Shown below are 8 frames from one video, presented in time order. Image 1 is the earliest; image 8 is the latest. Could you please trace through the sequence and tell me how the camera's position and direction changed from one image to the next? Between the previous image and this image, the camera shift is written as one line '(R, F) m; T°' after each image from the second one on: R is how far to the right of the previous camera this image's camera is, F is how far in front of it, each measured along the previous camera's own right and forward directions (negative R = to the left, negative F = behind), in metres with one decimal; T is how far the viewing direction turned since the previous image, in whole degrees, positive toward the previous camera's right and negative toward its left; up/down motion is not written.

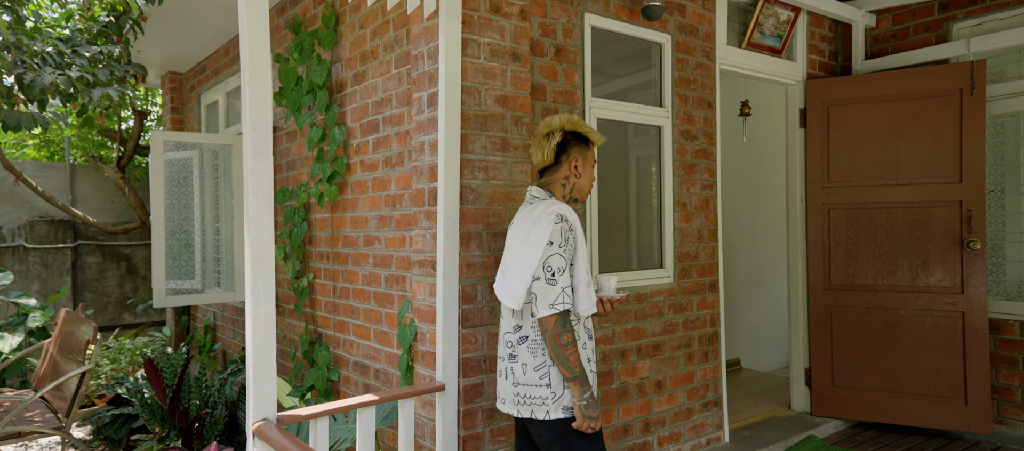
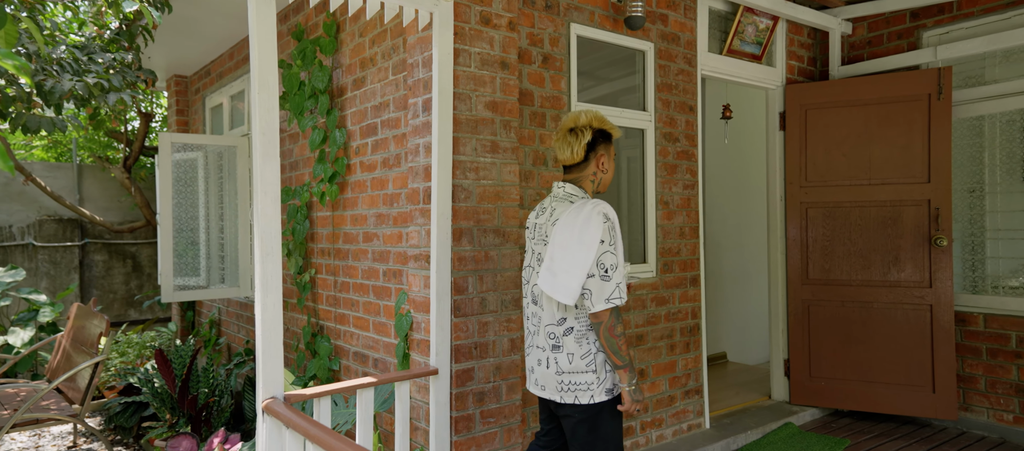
(0.0, -0.2) m; 0°
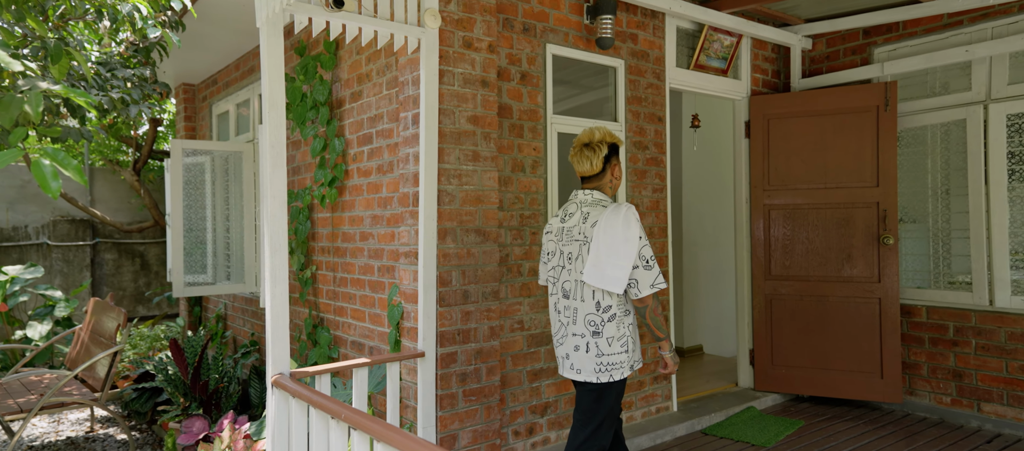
(+0.1, -0.4) m; 0°
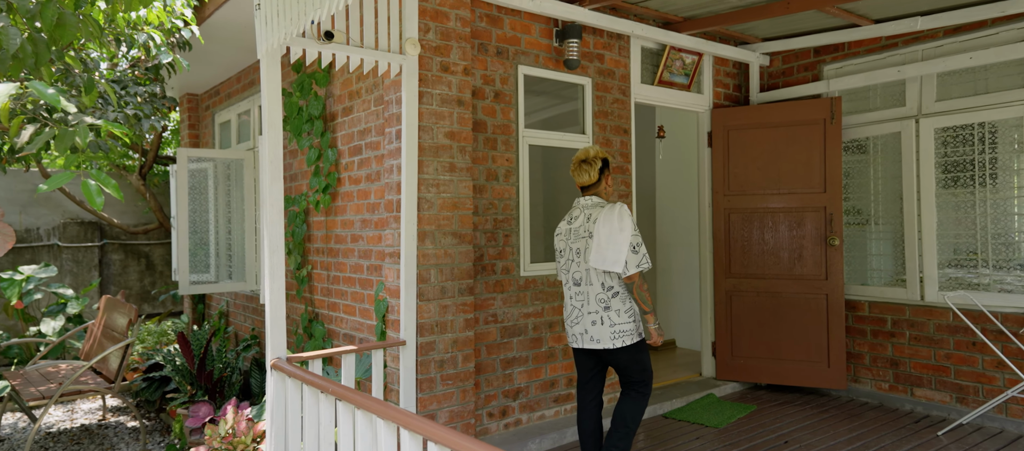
(+0.1, -0.5) m; 0°
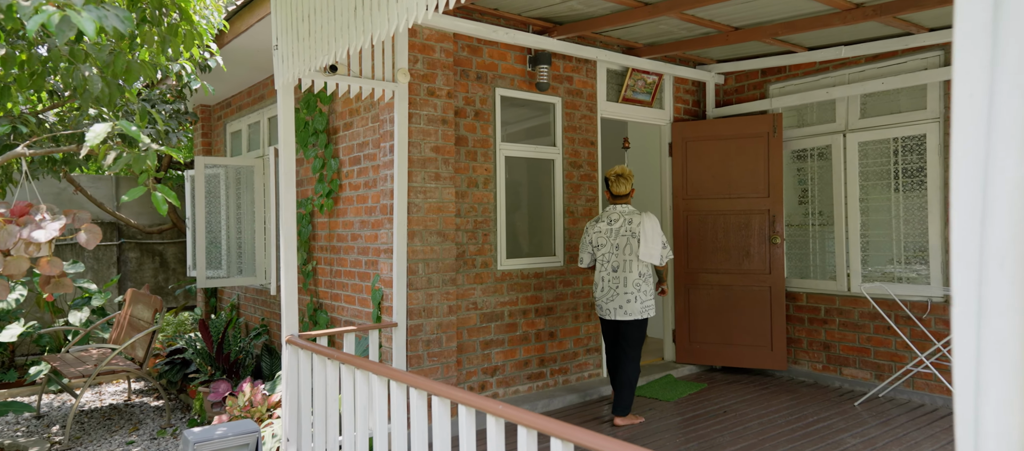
(+0.1, -0.8) m; 0°
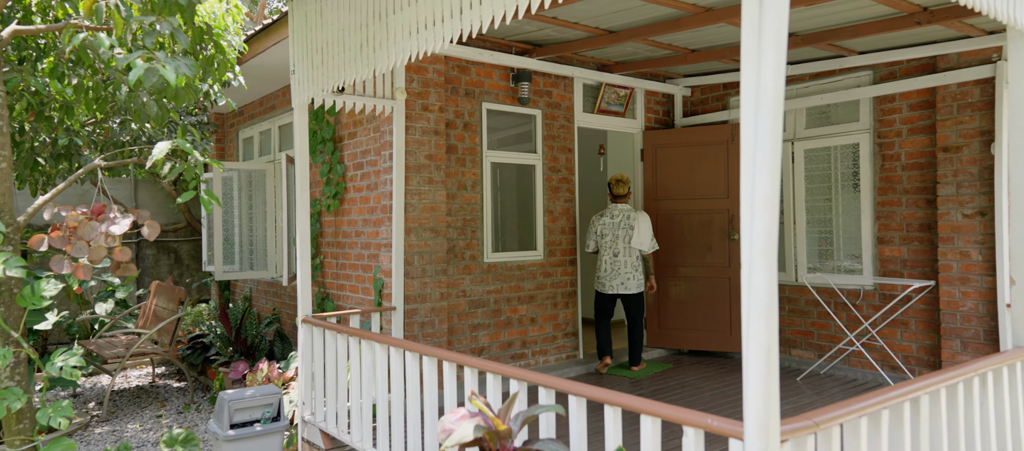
(+0.1, -0.8) m; 0°
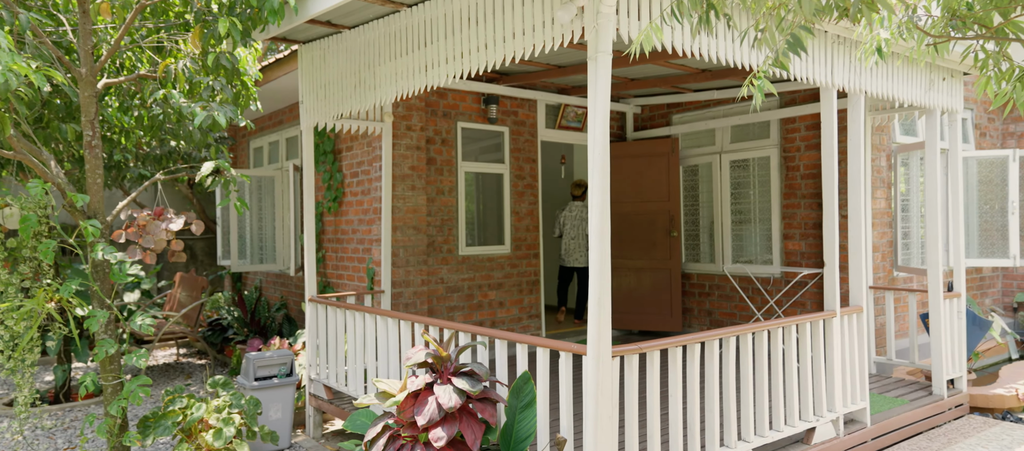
(+0.3, -1.2) m; 0°
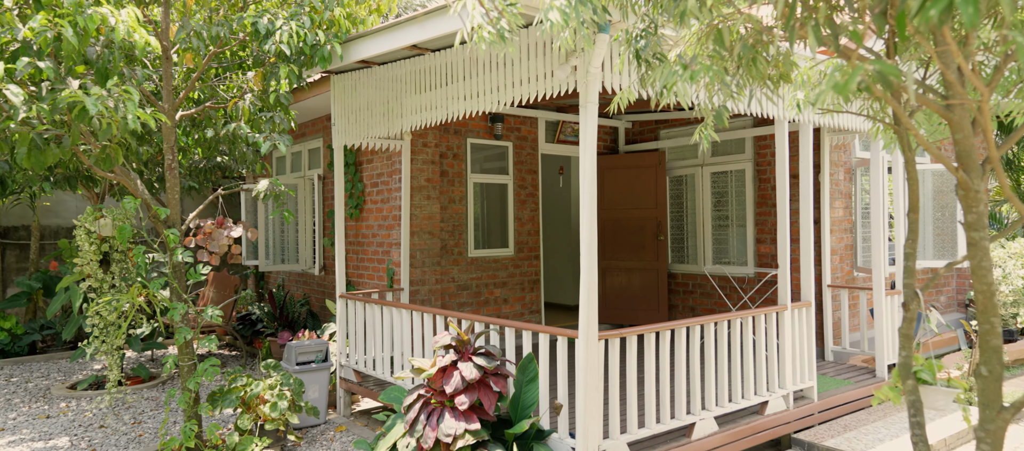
(0.0, -0.9) m; 0°
